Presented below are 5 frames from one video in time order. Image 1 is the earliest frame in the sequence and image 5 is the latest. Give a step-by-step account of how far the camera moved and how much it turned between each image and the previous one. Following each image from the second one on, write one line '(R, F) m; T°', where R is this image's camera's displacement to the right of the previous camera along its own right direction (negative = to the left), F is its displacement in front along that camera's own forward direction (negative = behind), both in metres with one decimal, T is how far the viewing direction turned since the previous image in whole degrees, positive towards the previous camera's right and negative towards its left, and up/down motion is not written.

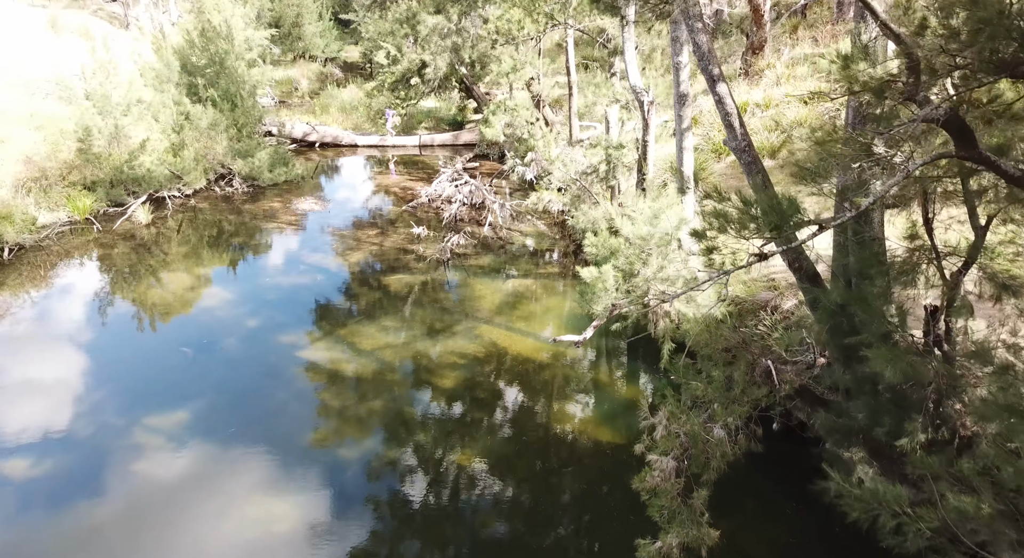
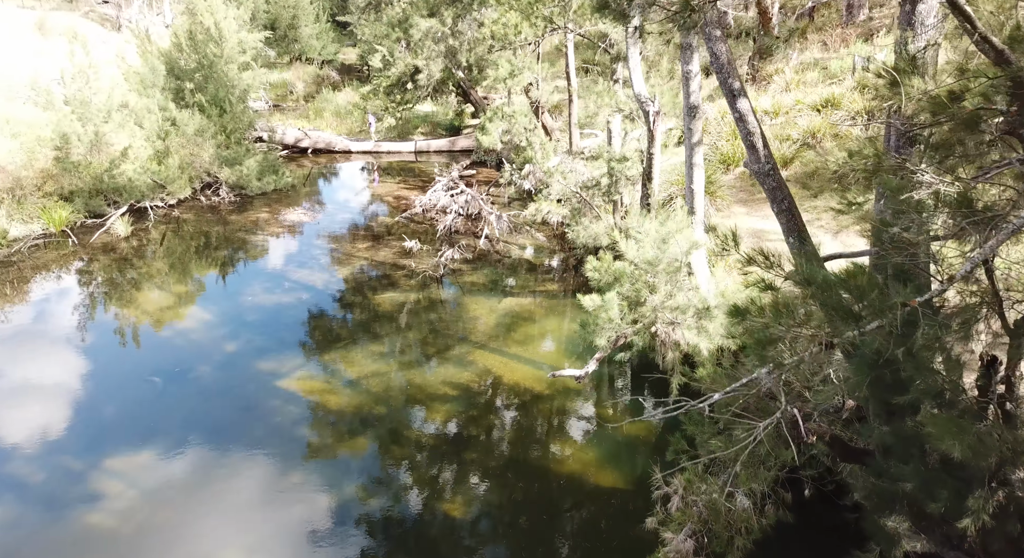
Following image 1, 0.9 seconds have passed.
(0.0, +0.7) m; 0°
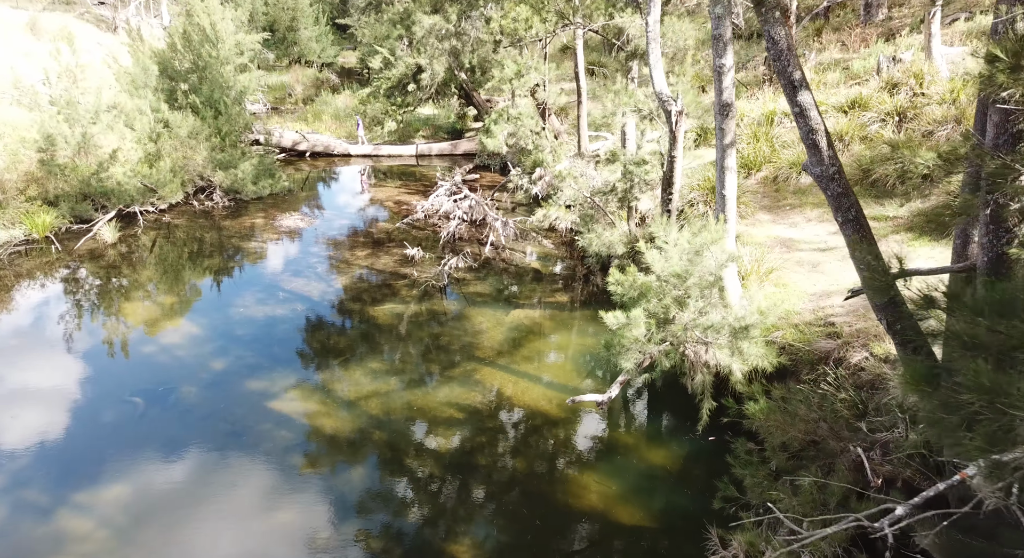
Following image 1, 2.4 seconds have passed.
(-0.1, +0.7) m; 0°
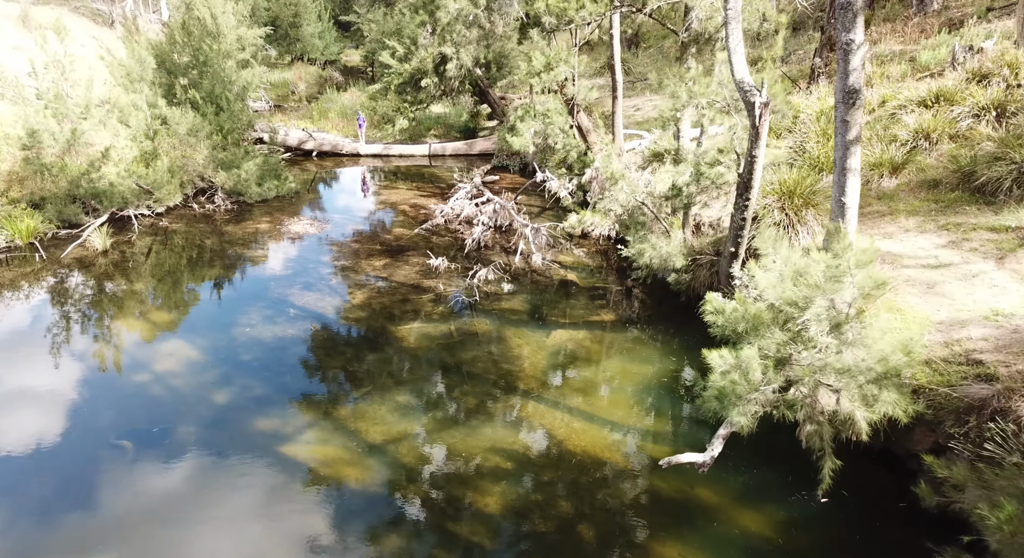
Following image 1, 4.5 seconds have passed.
(-0.6, +1.3) m; 0°
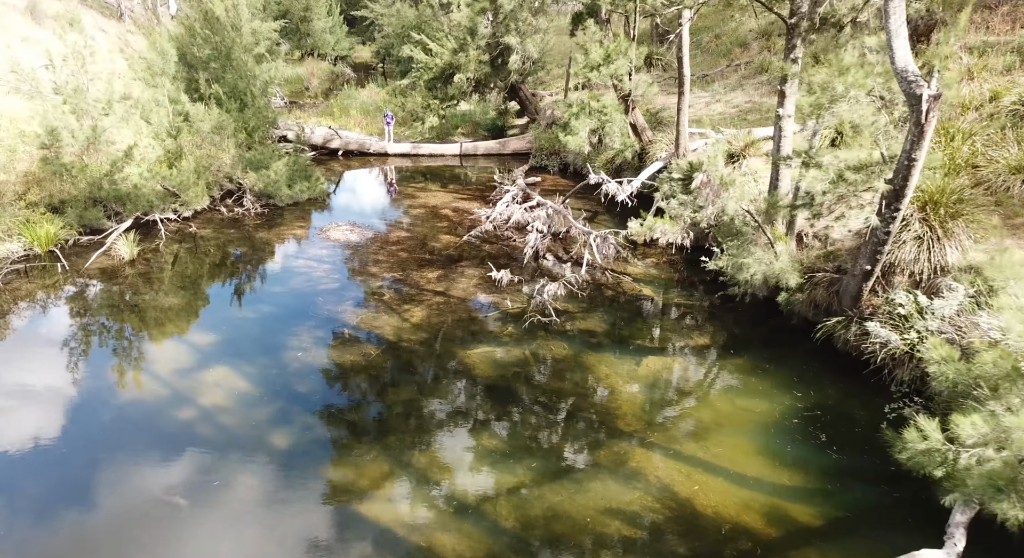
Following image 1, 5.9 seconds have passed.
(-1.0, +1.1) m; 0°
